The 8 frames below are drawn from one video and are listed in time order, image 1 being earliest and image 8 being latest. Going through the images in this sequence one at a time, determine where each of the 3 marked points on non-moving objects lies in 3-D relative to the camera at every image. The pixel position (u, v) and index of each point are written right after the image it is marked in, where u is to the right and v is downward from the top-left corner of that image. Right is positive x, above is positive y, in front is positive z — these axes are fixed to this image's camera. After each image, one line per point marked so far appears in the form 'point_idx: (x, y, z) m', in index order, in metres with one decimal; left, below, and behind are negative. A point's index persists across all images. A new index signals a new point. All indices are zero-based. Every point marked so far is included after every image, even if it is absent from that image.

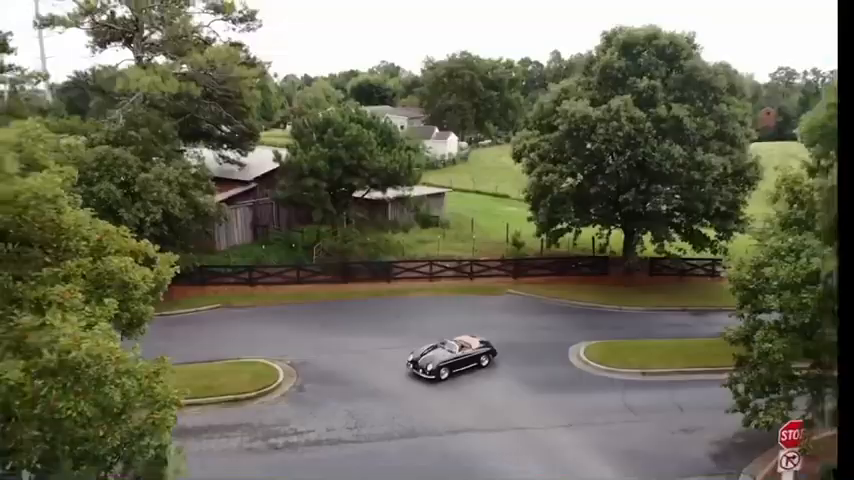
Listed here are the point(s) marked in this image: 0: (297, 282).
0: (-2.6, -0.9, +12.3) m
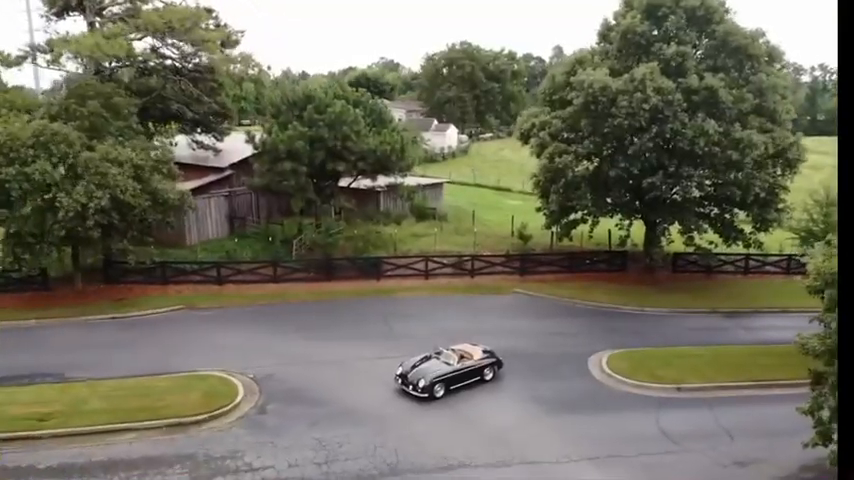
0: (-2.7, -0.8, +10.8) m
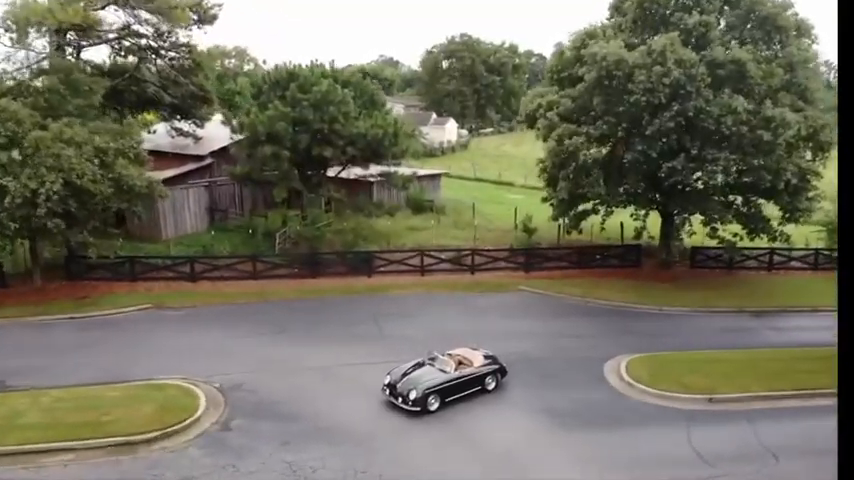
0: (-2.7, -0.6, +9.8) m
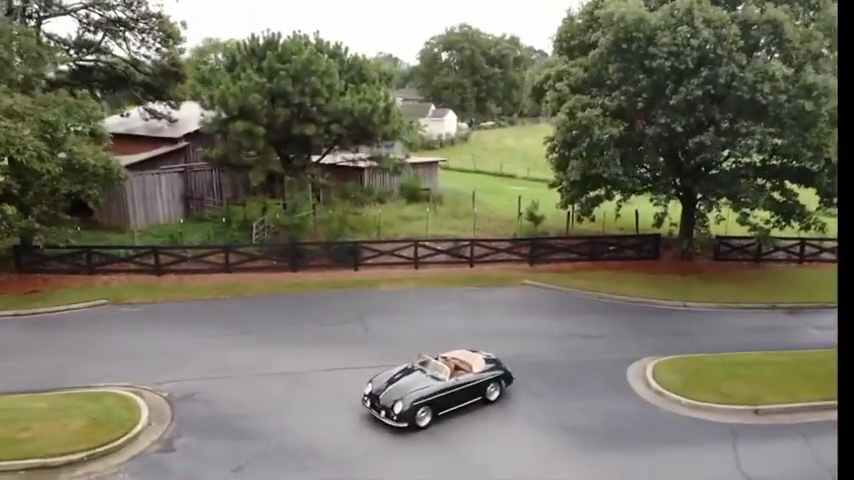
0: (-2.8, -0.5, +8.7) m
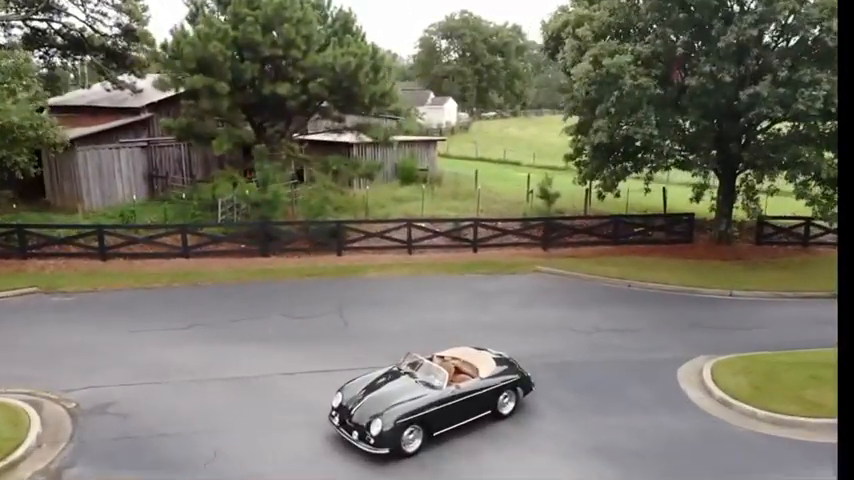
0: (-2.9, -0.2, +7.4) m
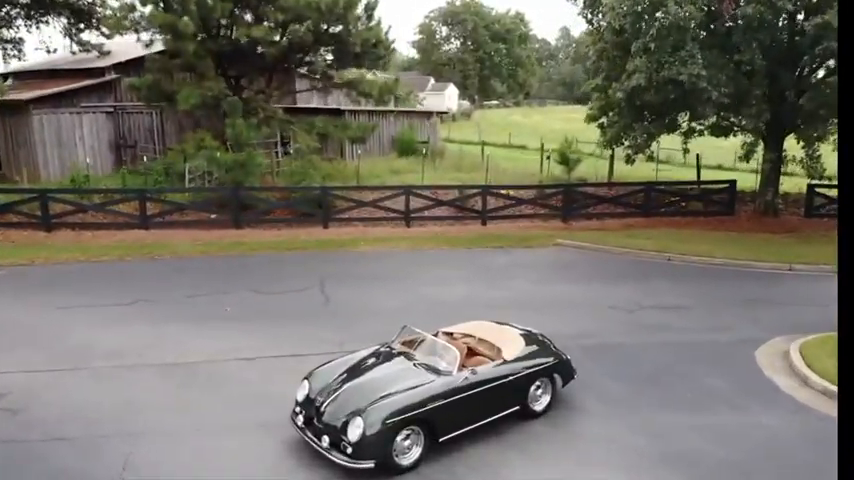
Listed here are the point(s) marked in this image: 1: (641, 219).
0: (-2.9, +0.1, +6.3) m
1: (+2.4, +0.2, +6.9) m
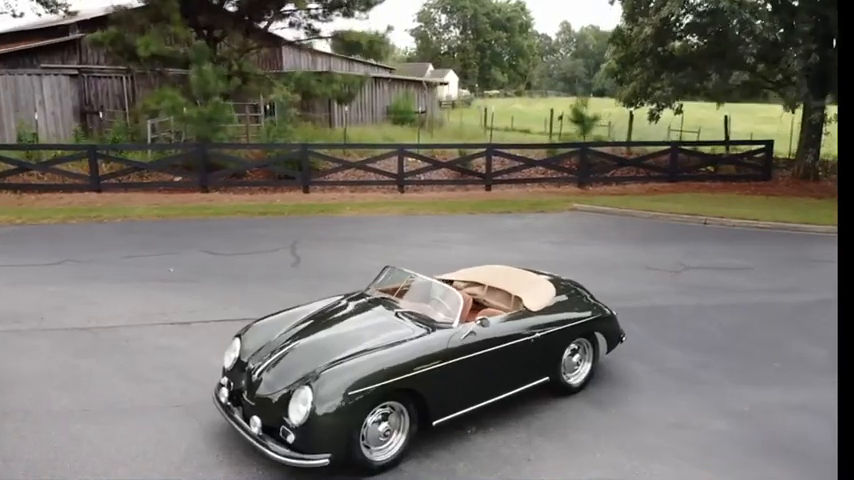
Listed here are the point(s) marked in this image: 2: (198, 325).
0: (-2.9, +0.4, +5.4) m
1: (+2.4, +0.6, +6.1) m
2: (-1.0, -0.4, +2.6) m
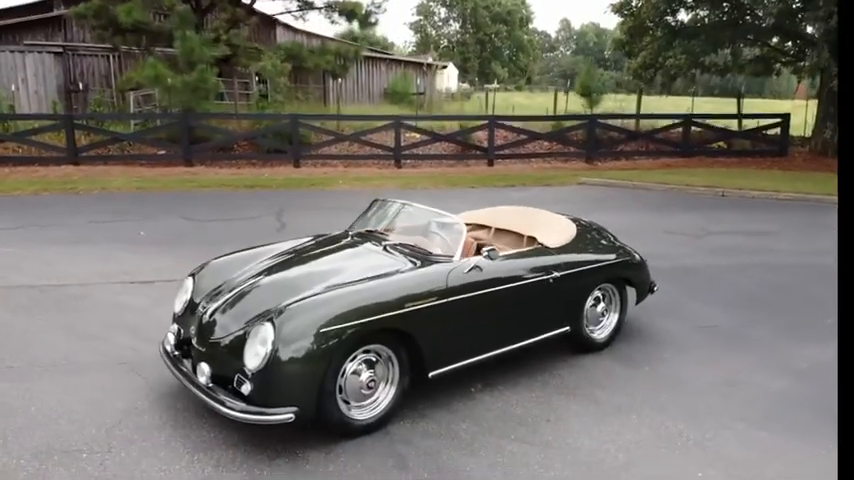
0: (-2.9, +0.6, +5.1) m
1: (+2.4, +0.8, +5.8) m
2: (-1.0, -0.2, +2.3) m
